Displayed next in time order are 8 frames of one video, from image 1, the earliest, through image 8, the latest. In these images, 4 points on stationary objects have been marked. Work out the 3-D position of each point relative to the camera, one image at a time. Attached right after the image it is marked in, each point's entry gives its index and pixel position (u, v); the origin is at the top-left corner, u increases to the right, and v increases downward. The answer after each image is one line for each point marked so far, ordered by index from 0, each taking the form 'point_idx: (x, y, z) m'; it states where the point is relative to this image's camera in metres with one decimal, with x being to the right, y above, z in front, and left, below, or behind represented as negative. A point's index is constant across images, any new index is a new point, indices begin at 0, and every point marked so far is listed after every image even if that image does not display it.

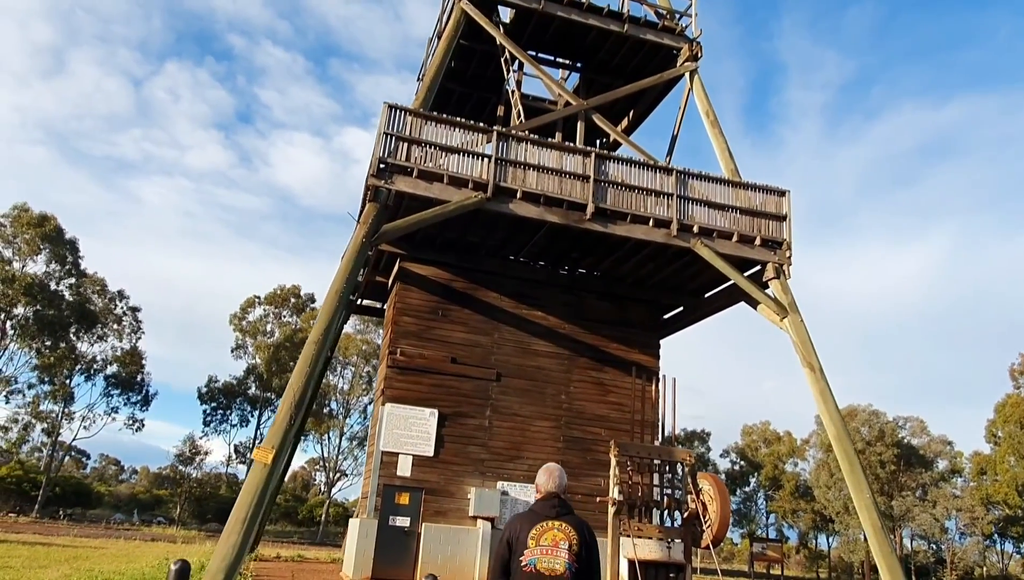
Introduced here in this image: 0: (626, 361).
0: (+2.7, -1.6, +18.3) m
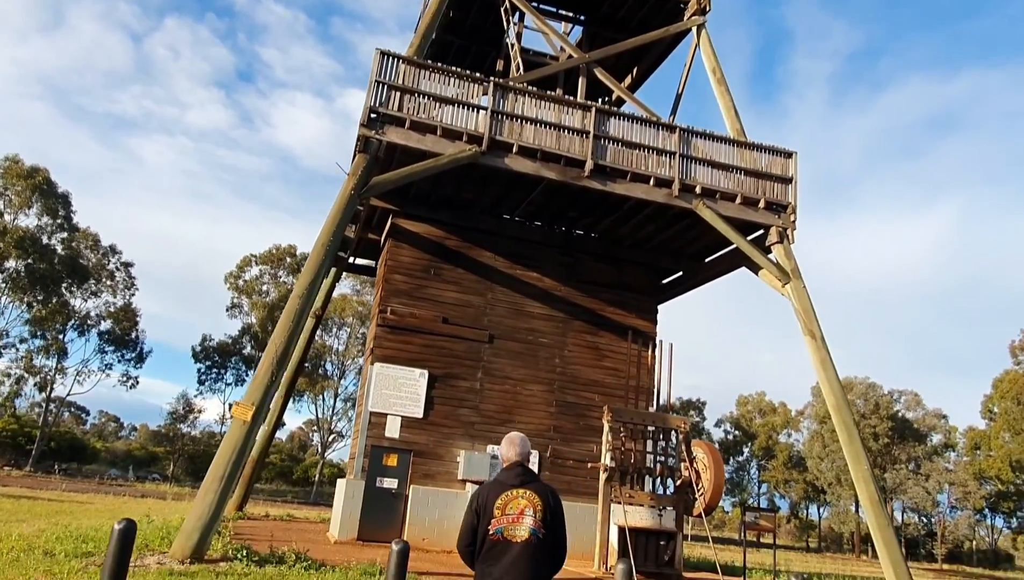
0: (+2.5, -0.8, +17.9) m
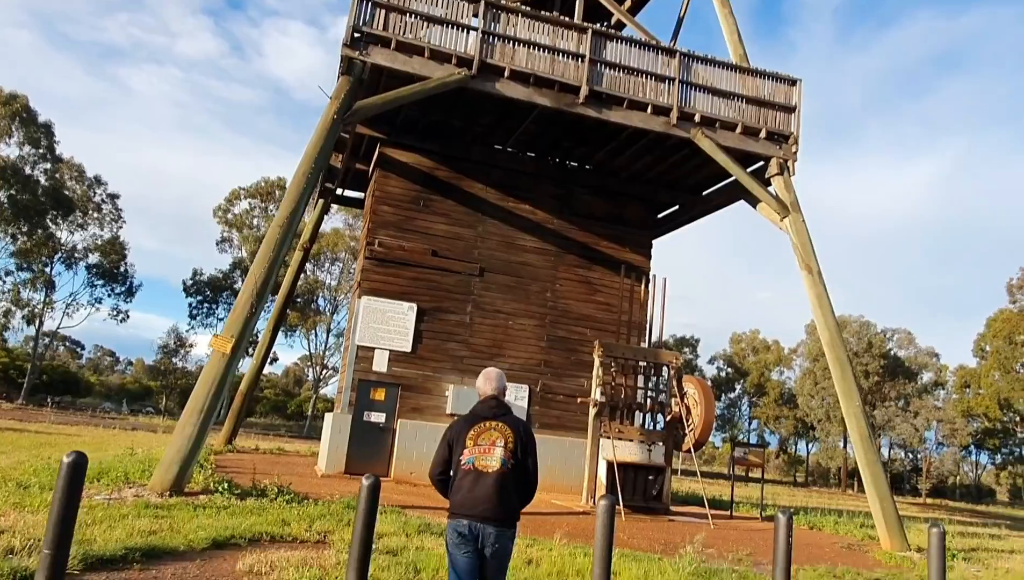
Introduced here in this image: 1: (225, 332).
0: (+2.3, +0.7, +17.5) m
1: (-3.9, -0.6, +10.6) m
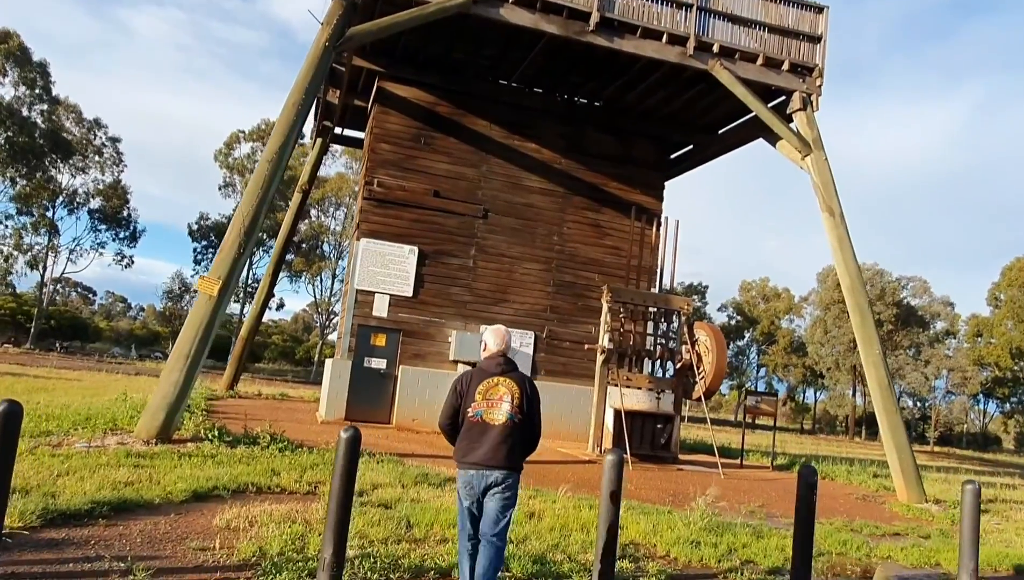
0: (+2.4, +1.9, +16.8) m
1: (-3.8, +0.2, +10.1) m
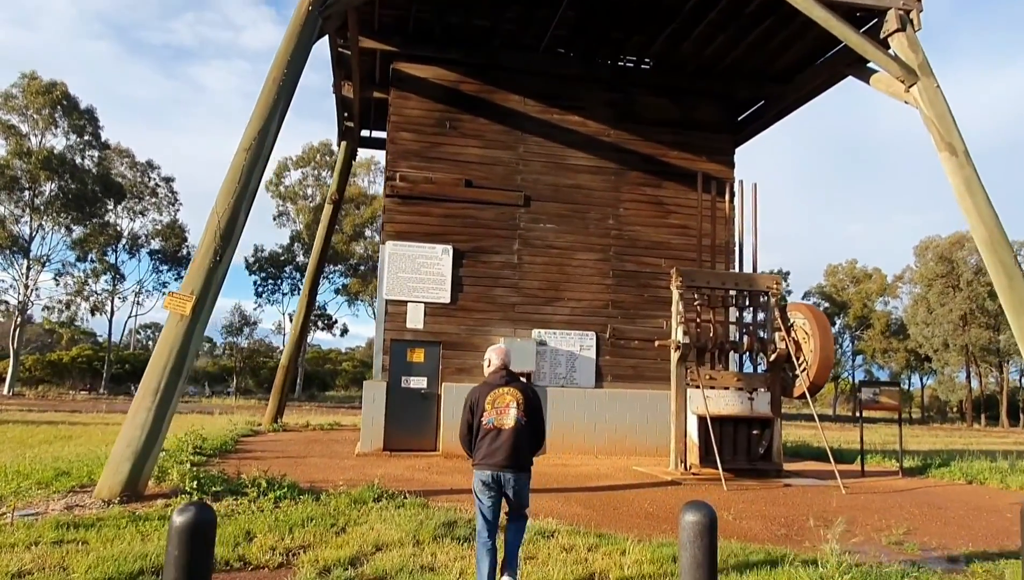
0: (+3.3, +2.1, +14.4) m
1: (-3.4, 0.0, +8.2) m
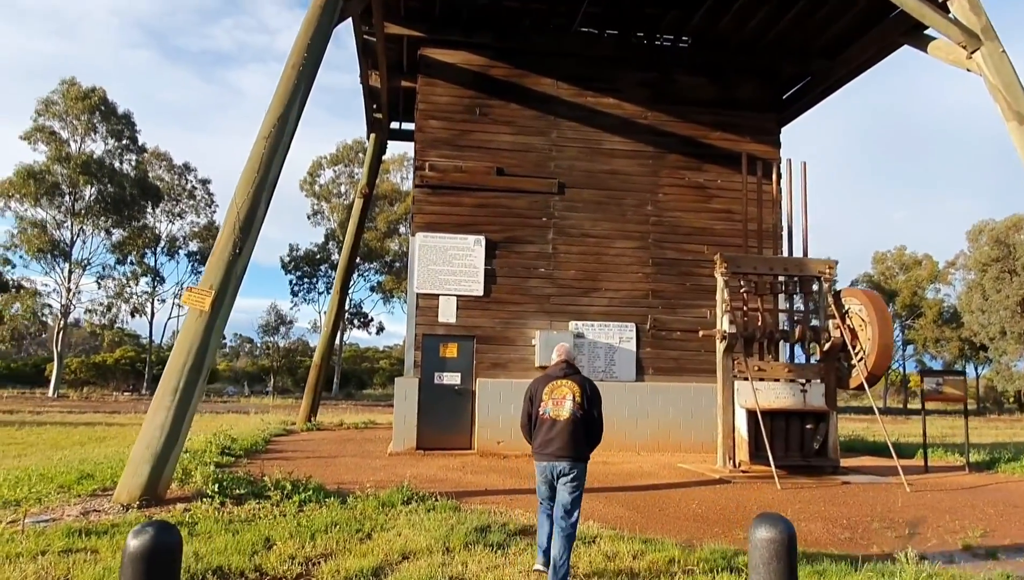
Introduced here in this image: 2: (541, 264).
0: (+3.8, +2.3, +13.7) m
1: (-3.1, +0.1, +7.9) m
2: (+0.5, +0.4, +13.0) m
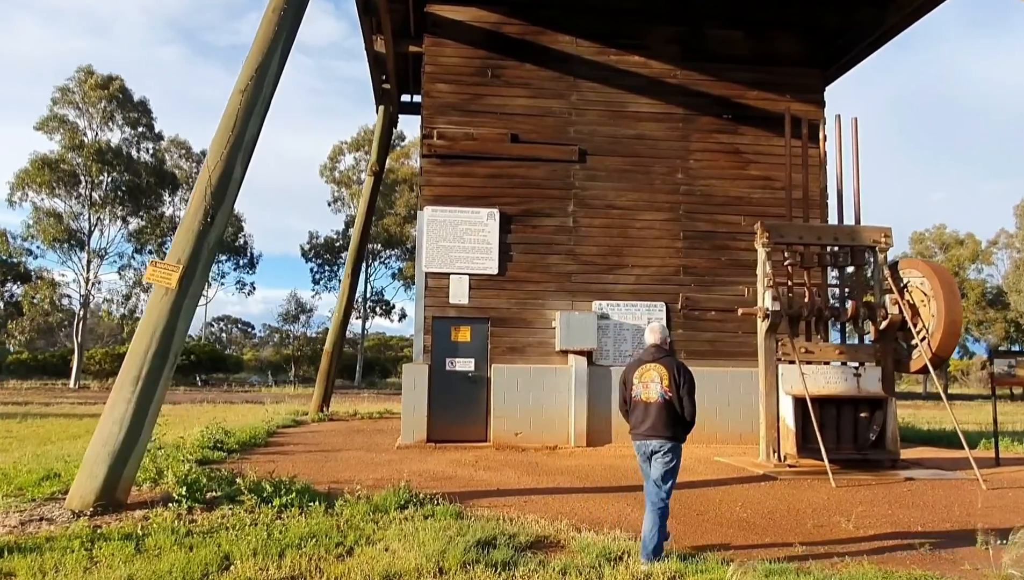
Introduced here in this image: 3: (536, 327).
0: (+4.1, +2.7, +12.5) m
1: (-3.0, +0.3, +6.9) m
2: (+0.7, +0.8, +11.9) m
3: (+0.4, -0.5, +11.7) m
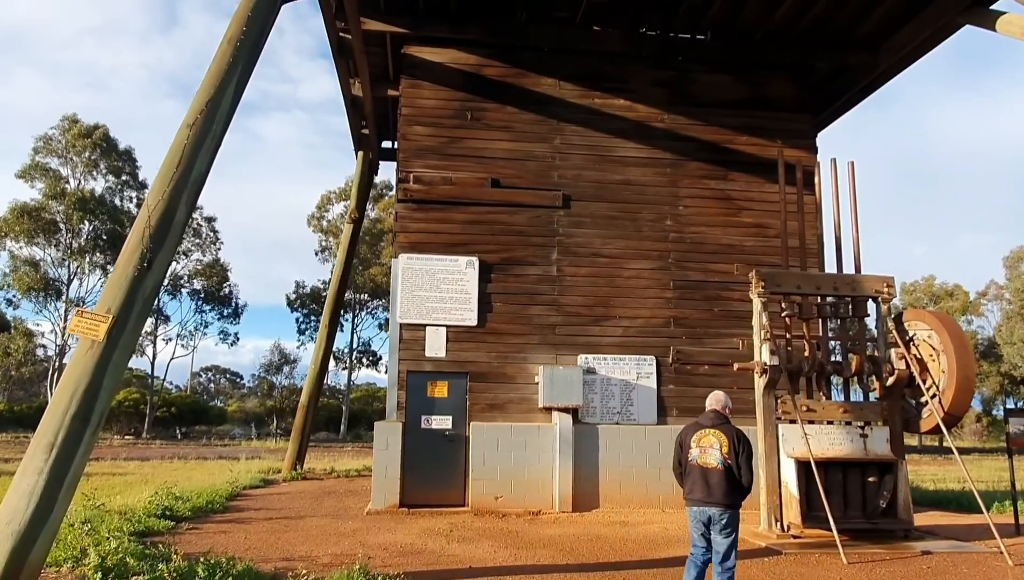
0: (+3.8, +1.9, +12.0) m
1: (-3.2, -0.1, +6.2) m
2: (+0.4, 0.0, +11.2) m
3: (+0.1, -1.3, +10.9) m
